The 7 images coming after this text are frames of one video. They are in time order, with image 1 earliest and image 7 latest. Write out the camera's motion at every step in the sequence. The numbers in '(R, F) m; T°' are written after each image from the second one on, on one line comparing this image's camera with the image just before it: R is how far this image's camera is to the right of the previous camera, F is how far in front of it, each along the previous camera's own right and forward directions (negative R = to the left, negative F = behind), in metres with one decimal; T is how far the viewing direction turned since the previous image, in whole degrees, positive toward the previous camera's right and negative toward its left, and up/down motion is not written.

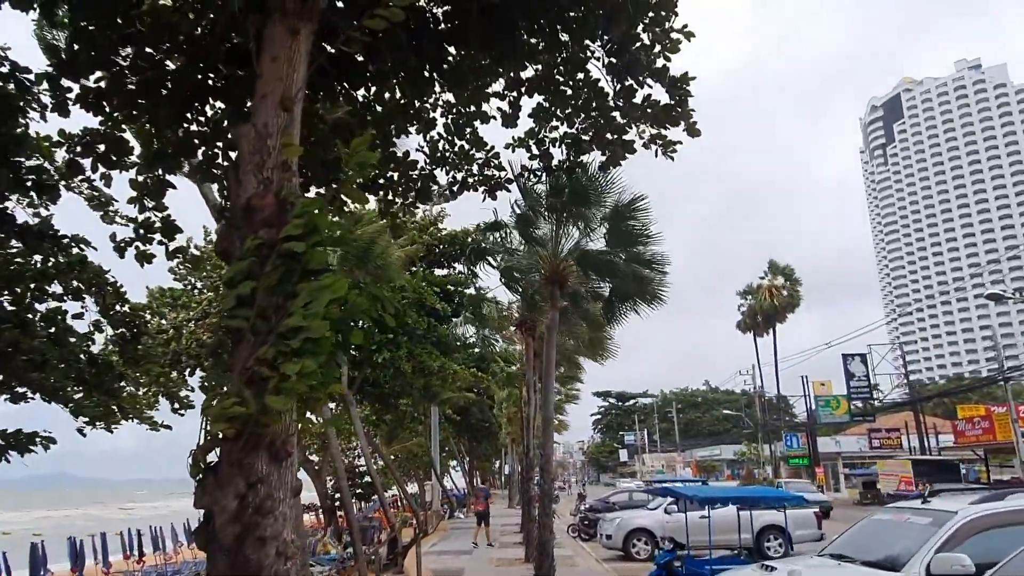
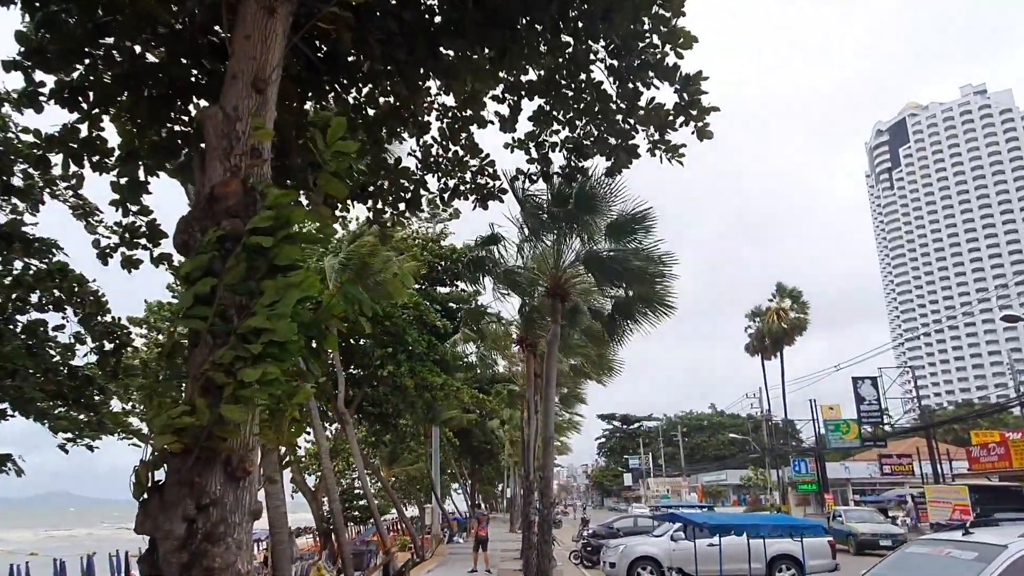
(+0.1, +0.4) m; 0°
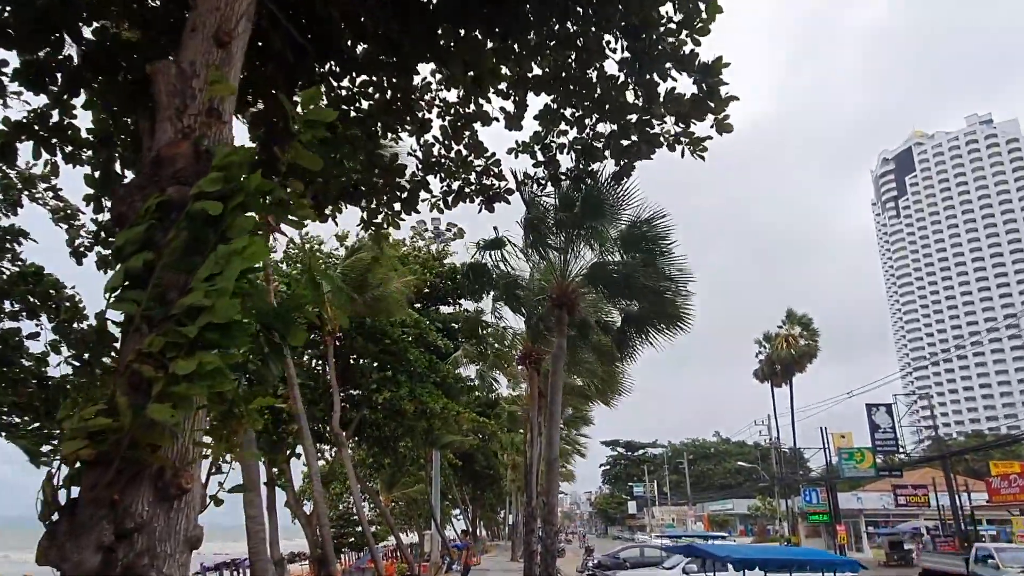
(0.0, +0.6) m; 0°
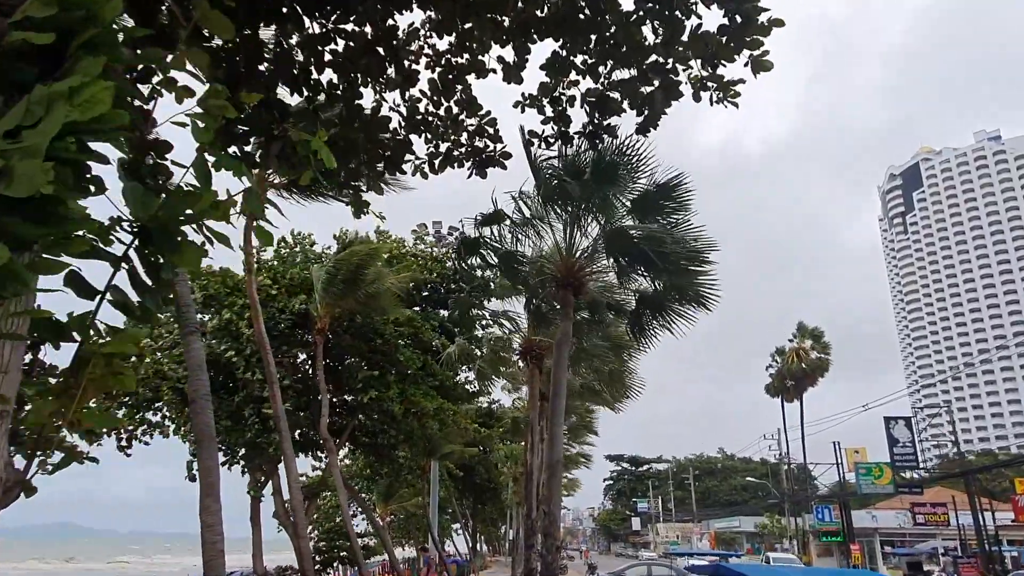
(+0.1, +1.0) m; 0°
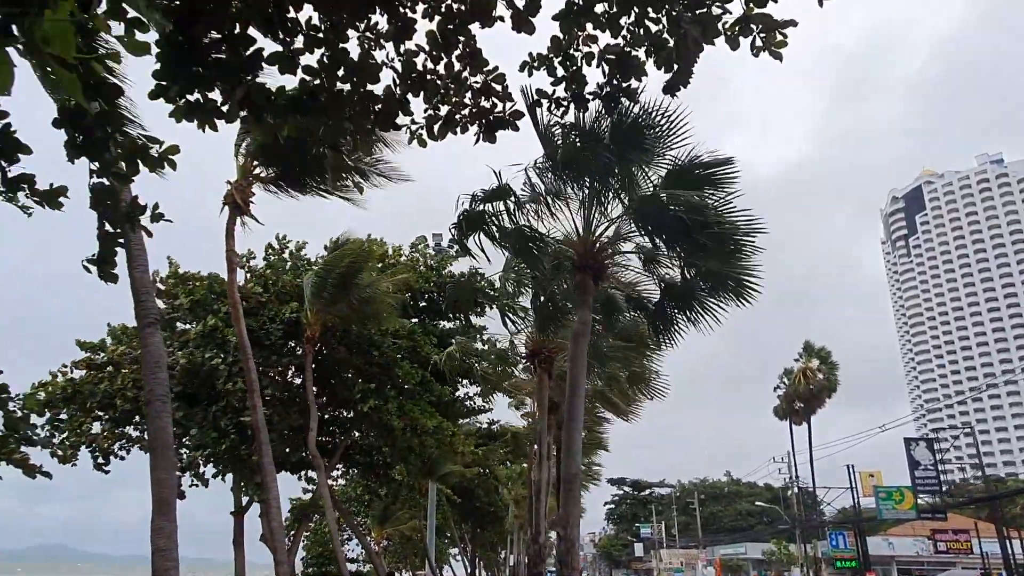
(-0.1, +1.0) m; 0°
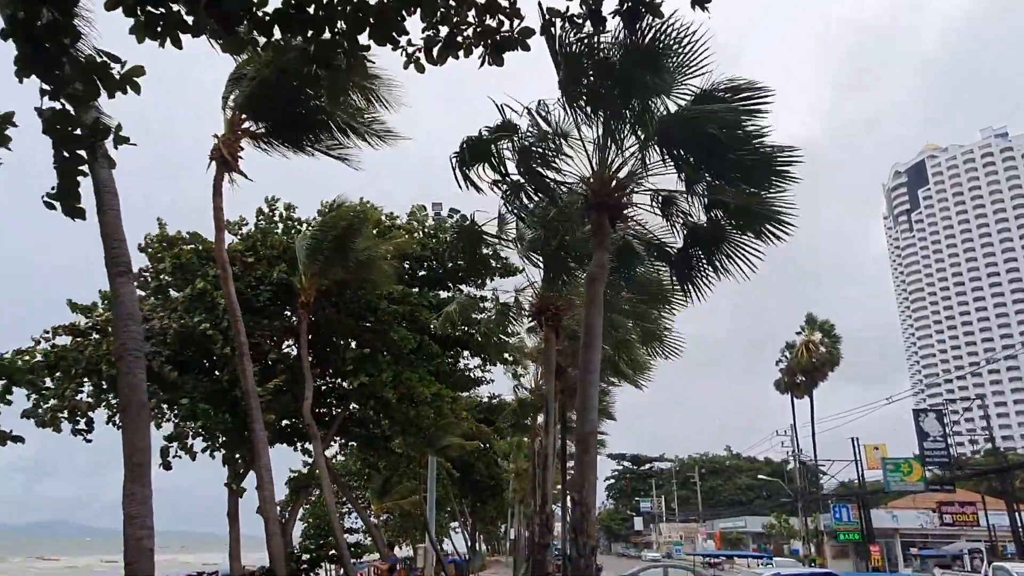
(-0.1, +0.6) m; 0°
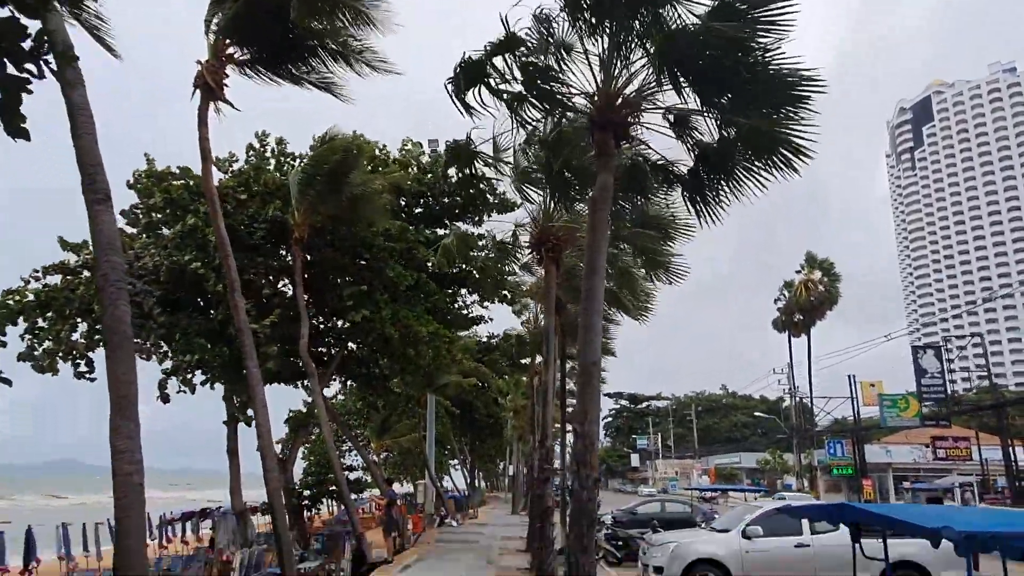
(0.0, +0.3) m; 0°
